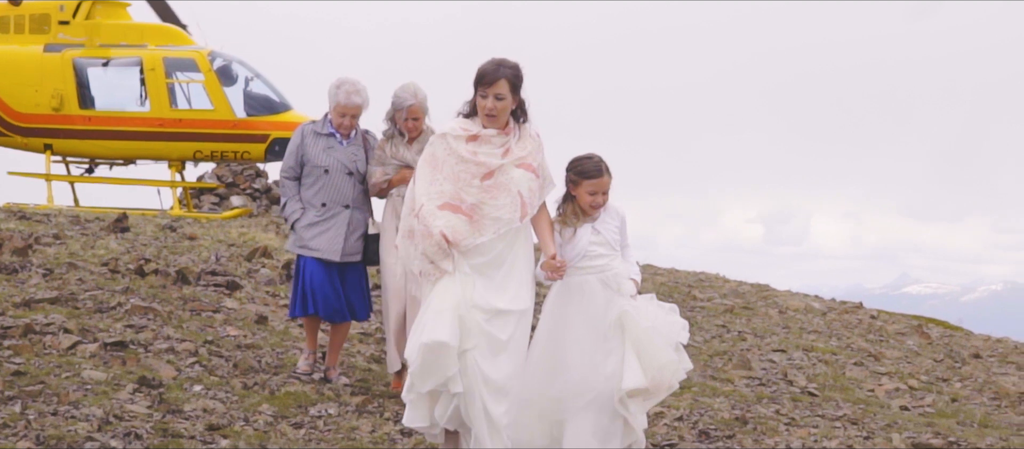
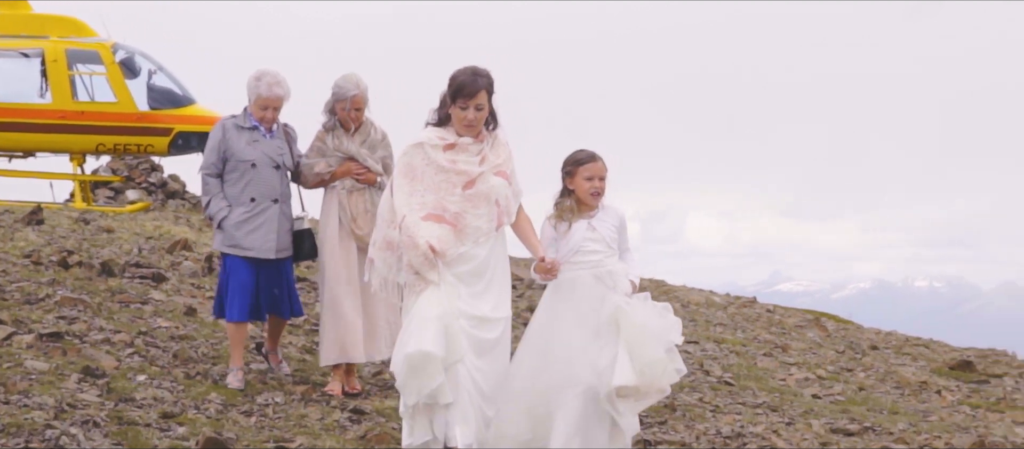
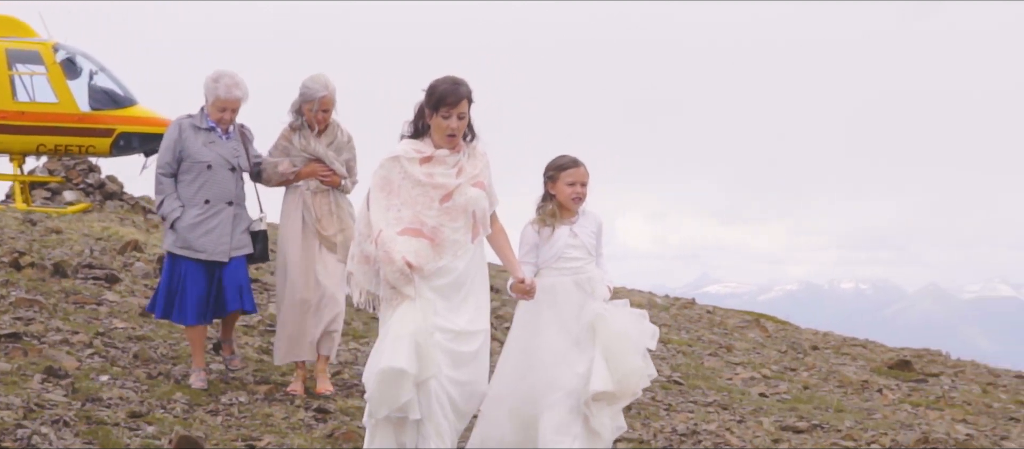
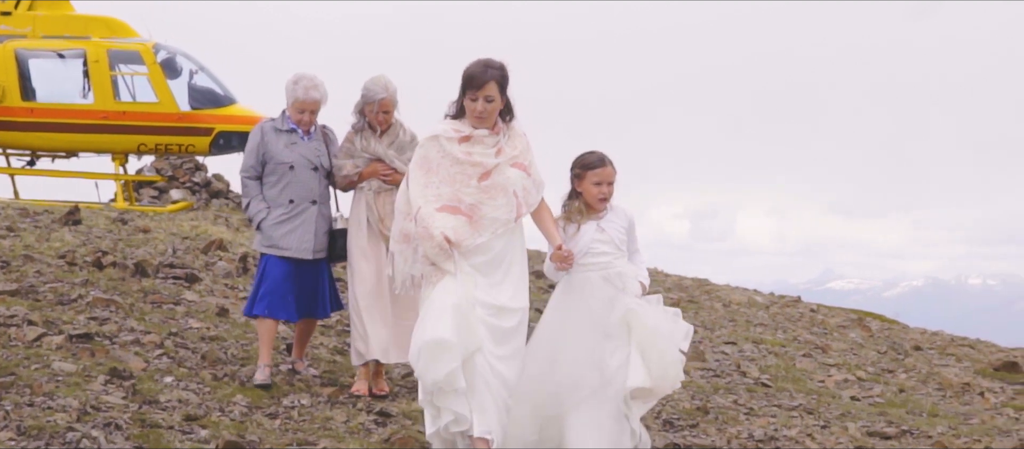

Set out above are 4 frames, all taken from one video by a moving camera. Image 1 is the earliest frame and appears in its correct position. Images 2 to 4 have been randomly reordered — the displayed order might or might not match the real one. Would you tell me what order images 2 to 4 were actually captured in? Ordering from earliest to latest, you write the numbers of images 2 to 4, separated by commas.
4, 2, 3
